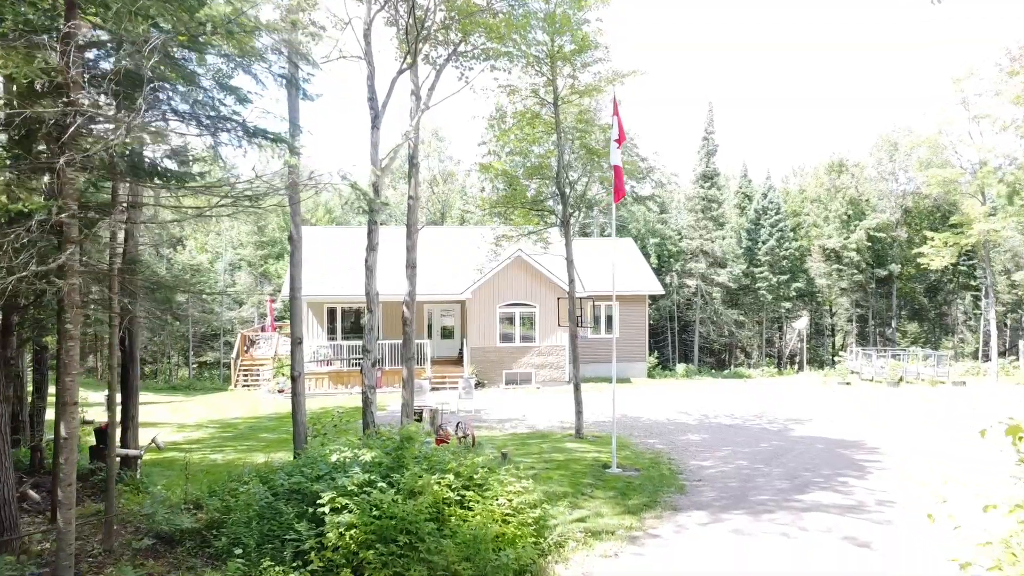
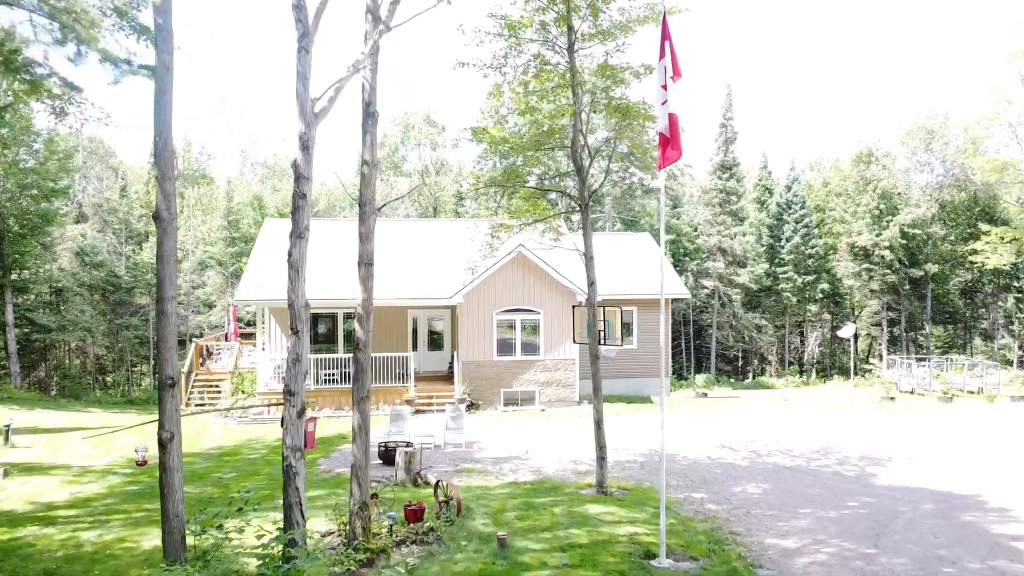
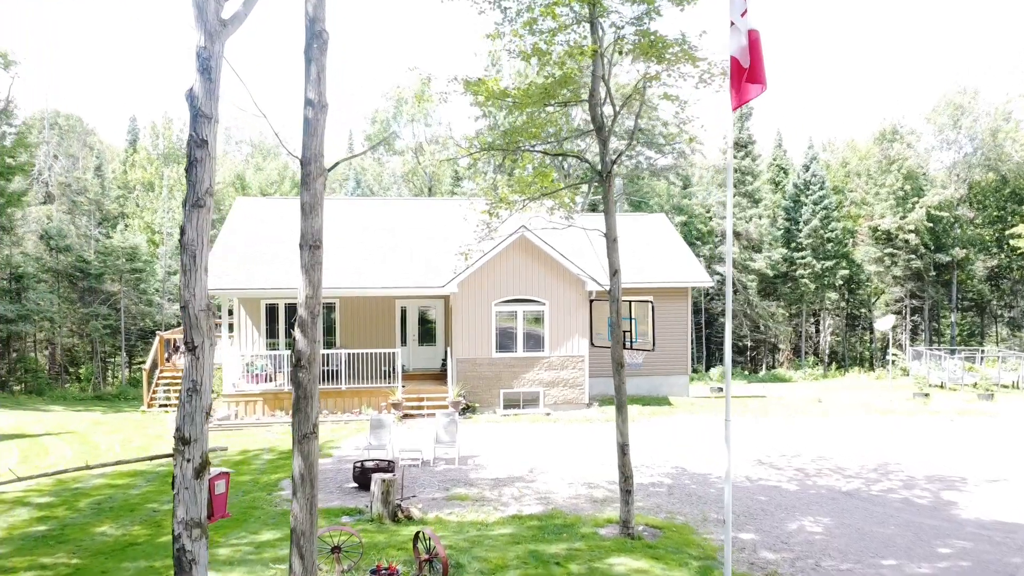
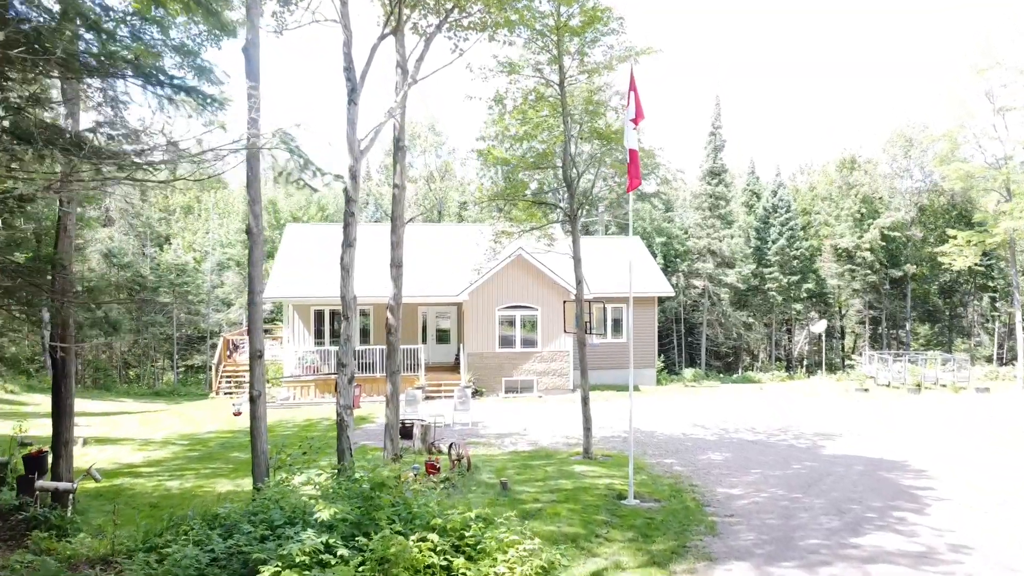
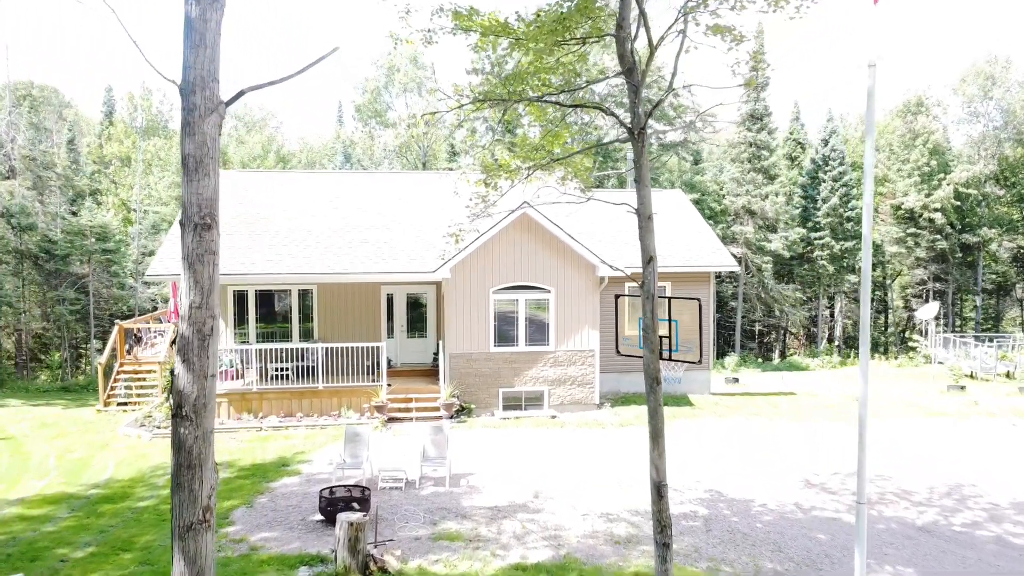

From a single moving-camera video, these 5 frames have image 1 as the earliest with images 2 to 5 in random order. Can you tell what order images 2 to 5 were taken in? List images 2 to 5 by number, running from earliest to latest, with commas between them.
4, 2, 3, 5
